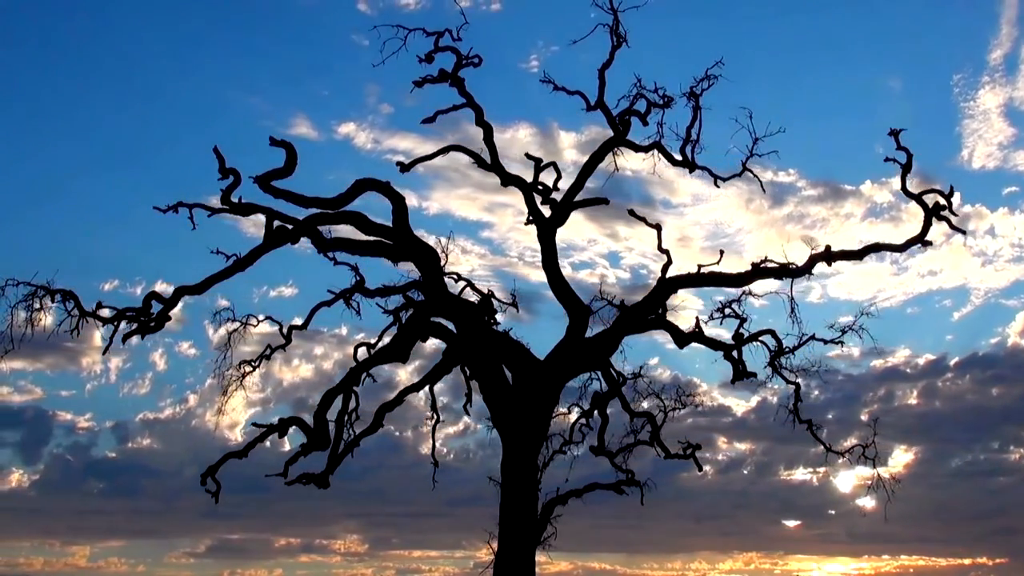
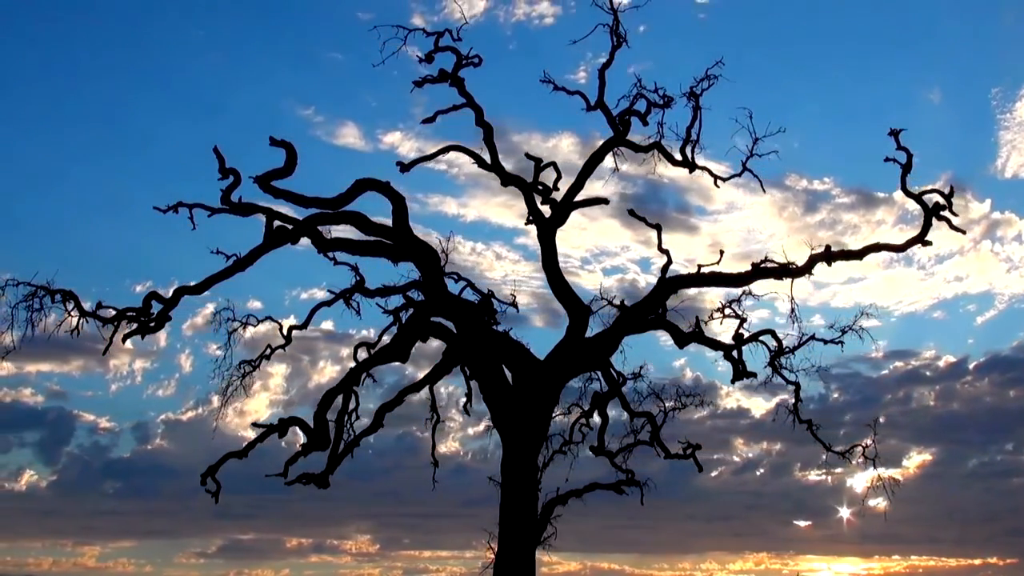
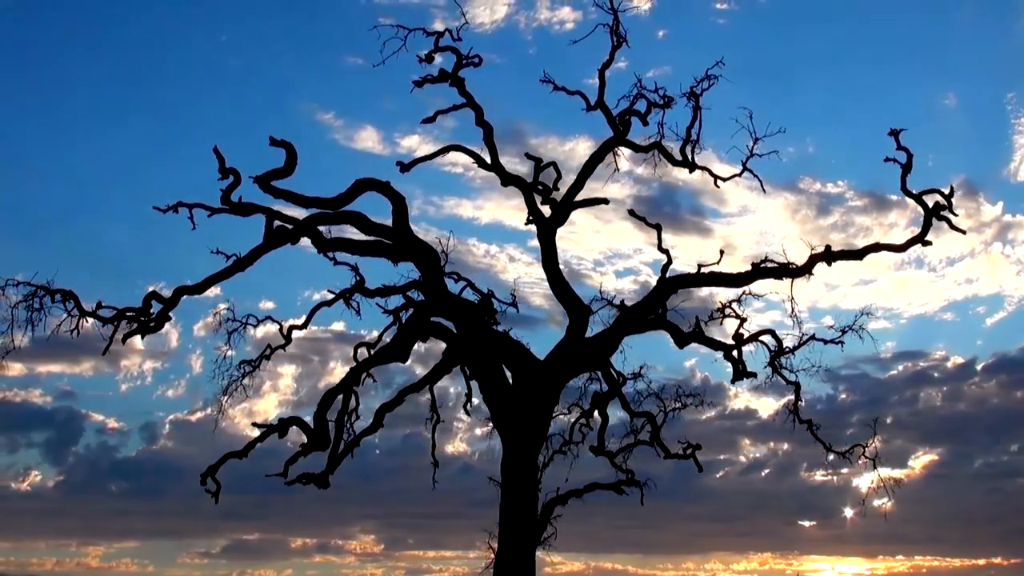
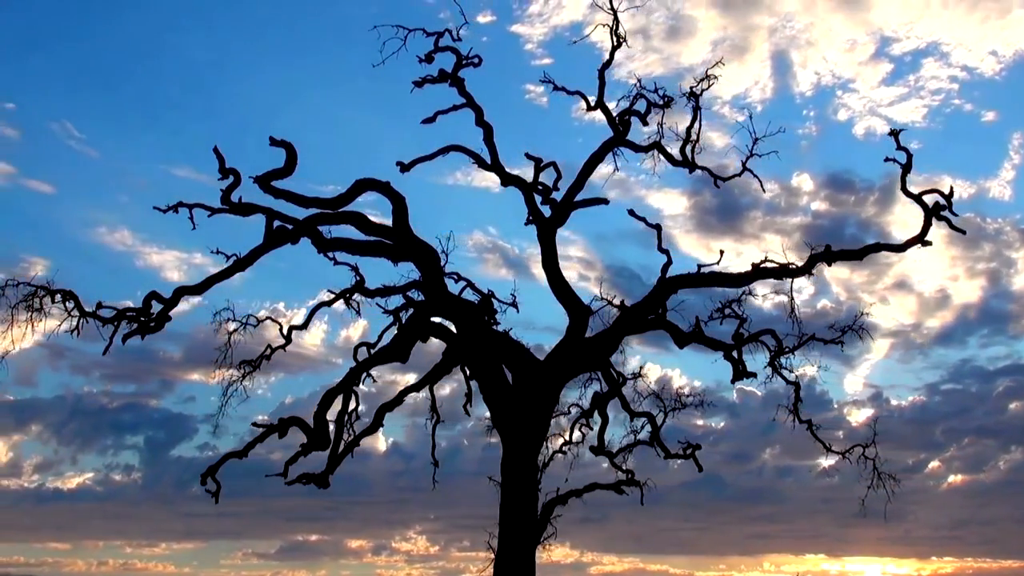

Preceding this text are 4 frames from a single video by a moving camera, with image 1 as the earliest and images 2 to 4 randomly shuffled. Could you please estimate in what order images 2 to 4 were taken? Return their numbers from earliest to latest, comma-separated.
2, 3, 4
